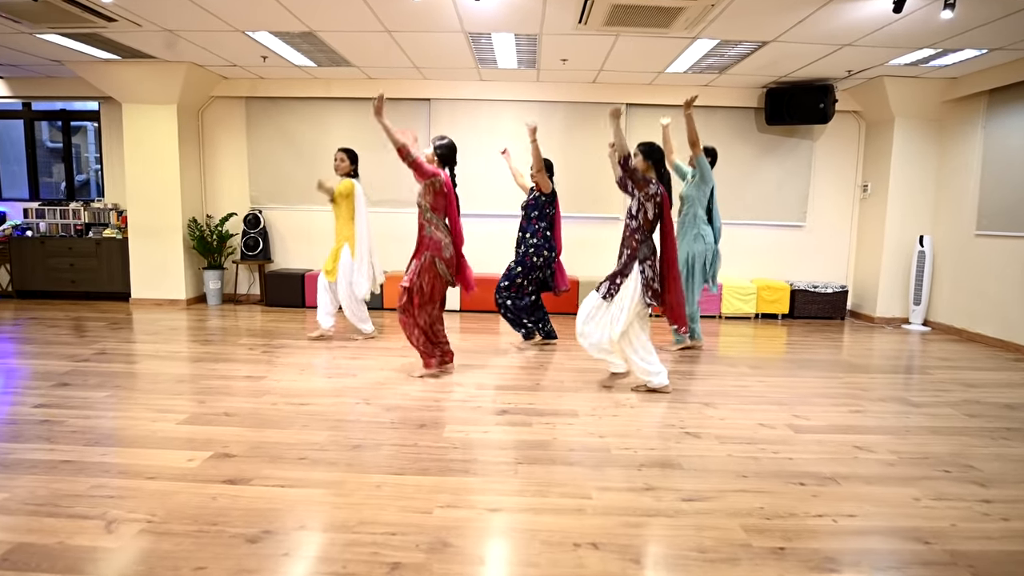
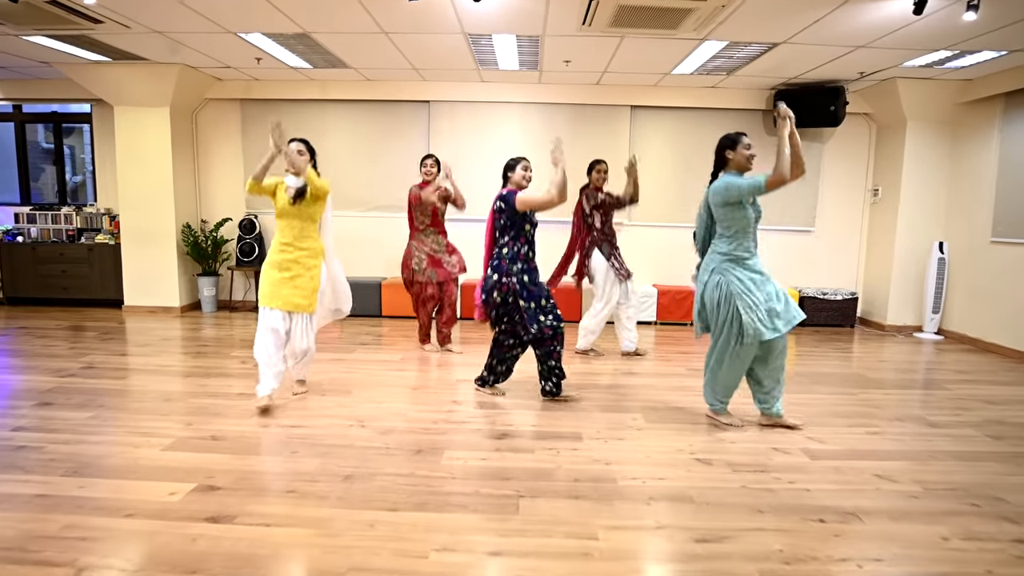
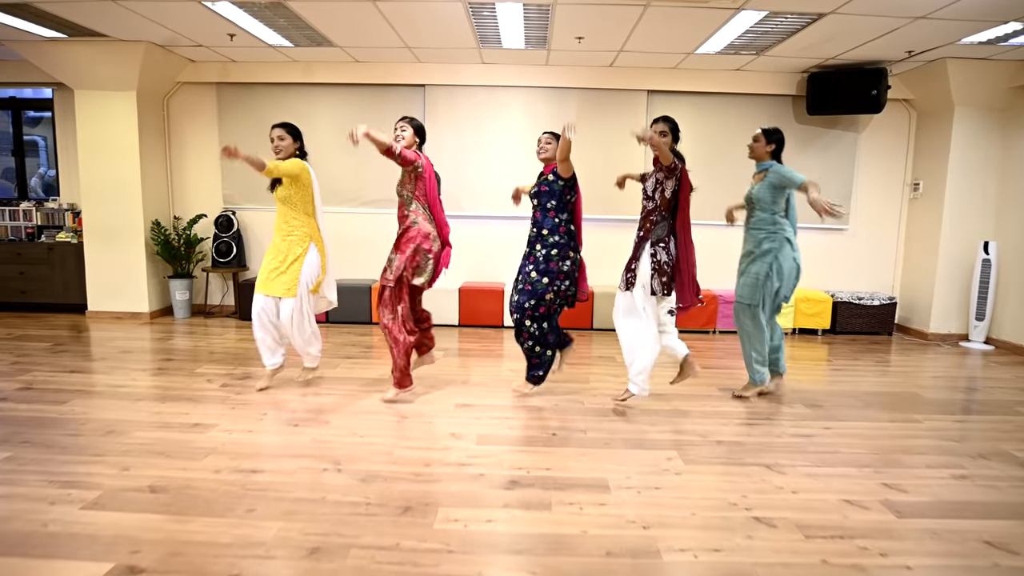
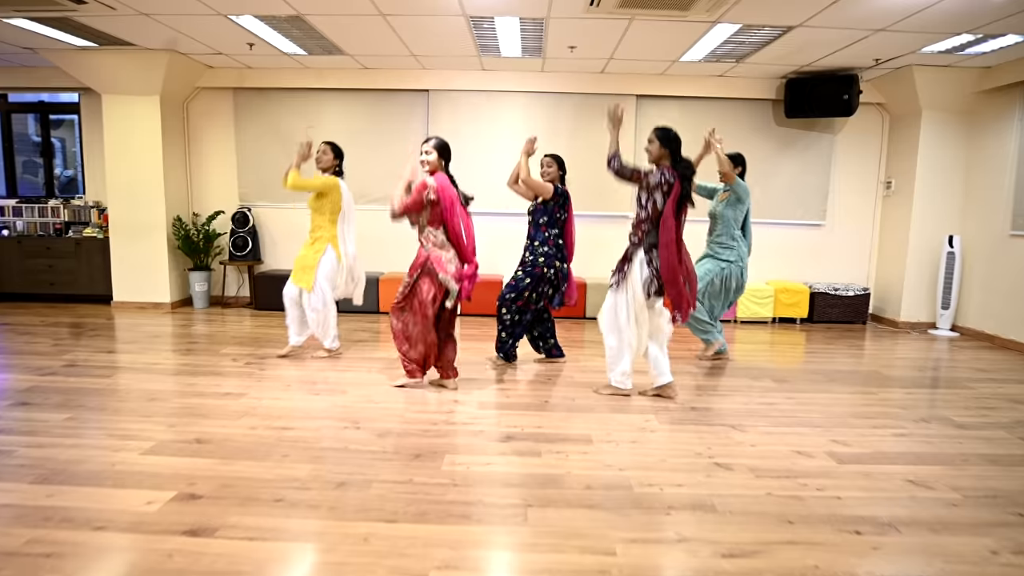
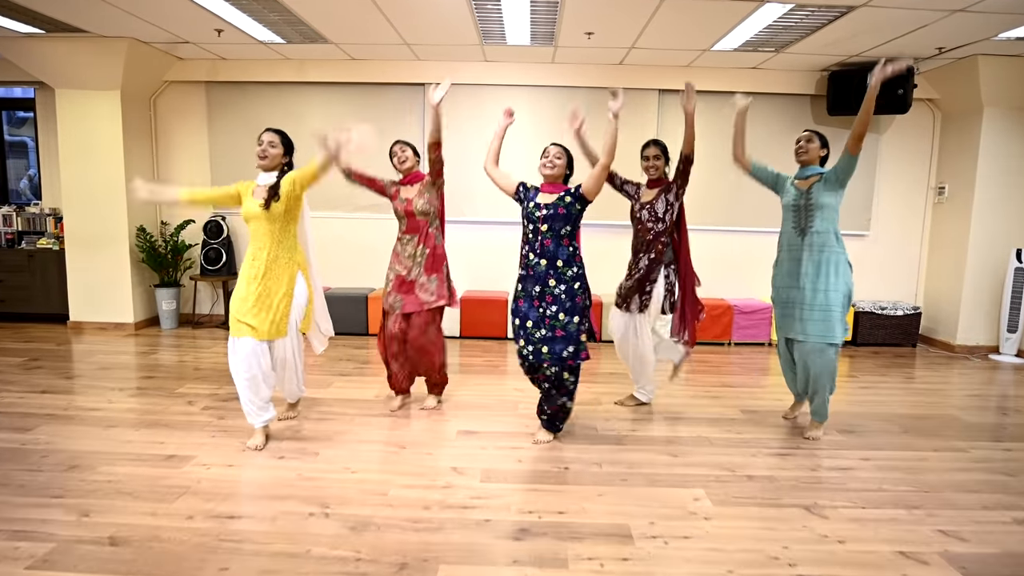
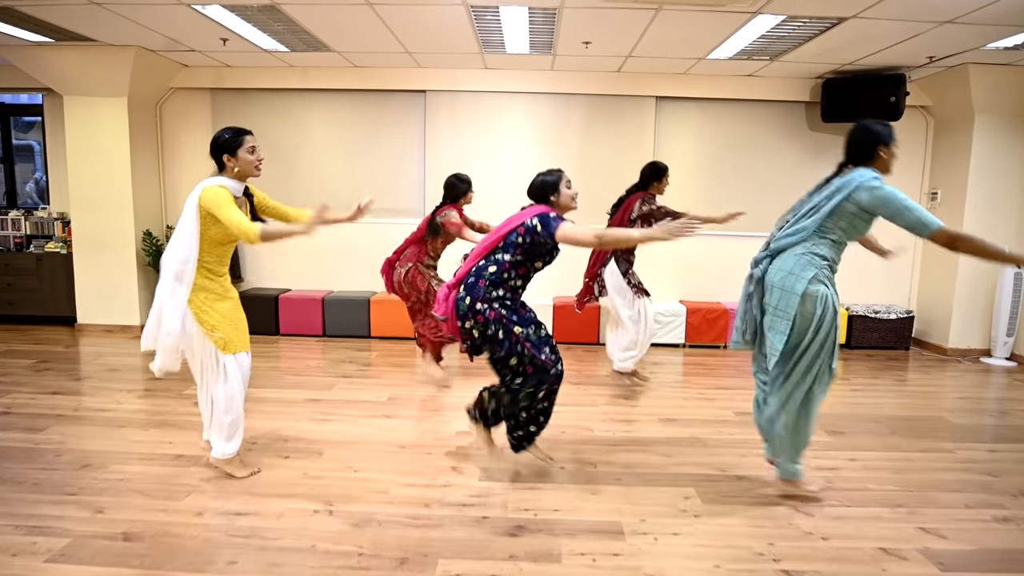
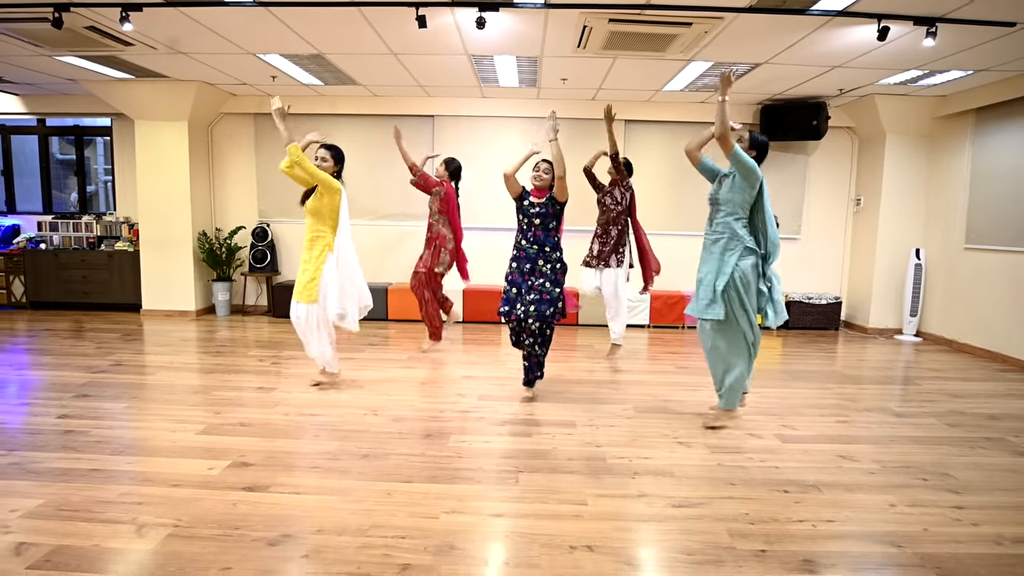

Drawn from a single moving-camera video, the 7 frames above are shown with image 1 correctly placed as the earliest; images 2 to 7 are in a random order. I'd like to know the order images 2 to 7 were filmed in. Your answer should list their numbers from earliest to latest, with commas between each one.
4, 3, 5, 7, 2, 6
